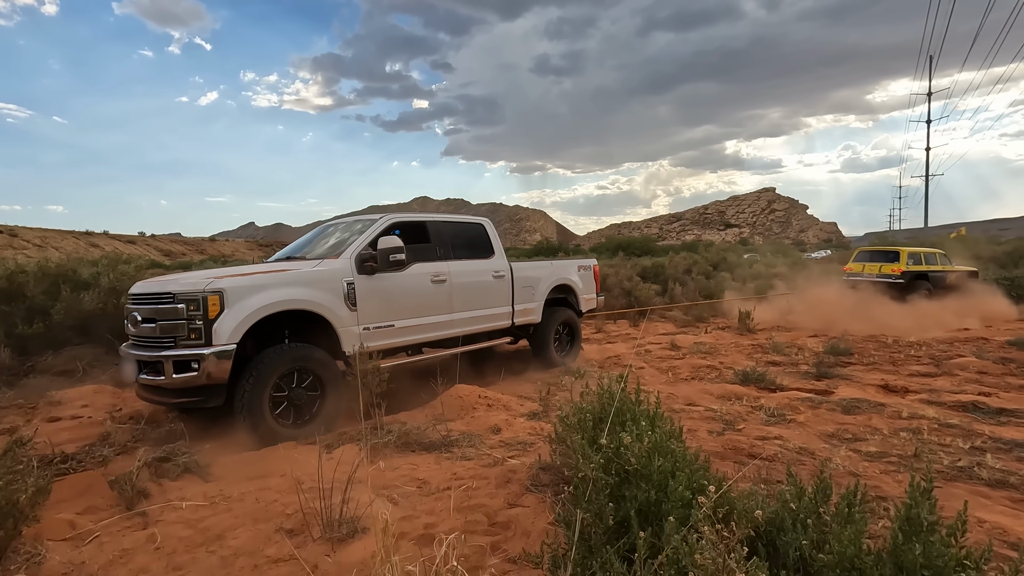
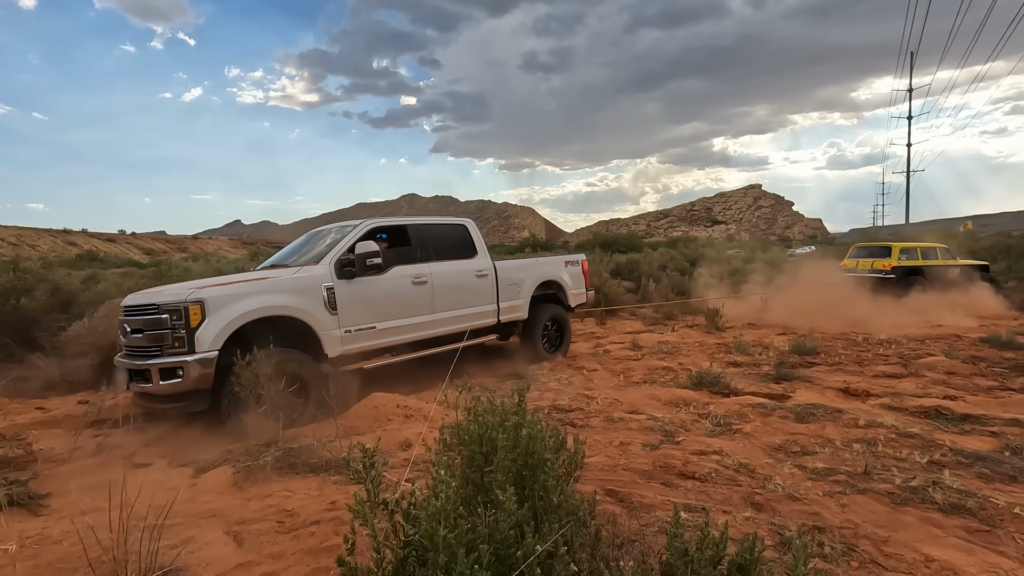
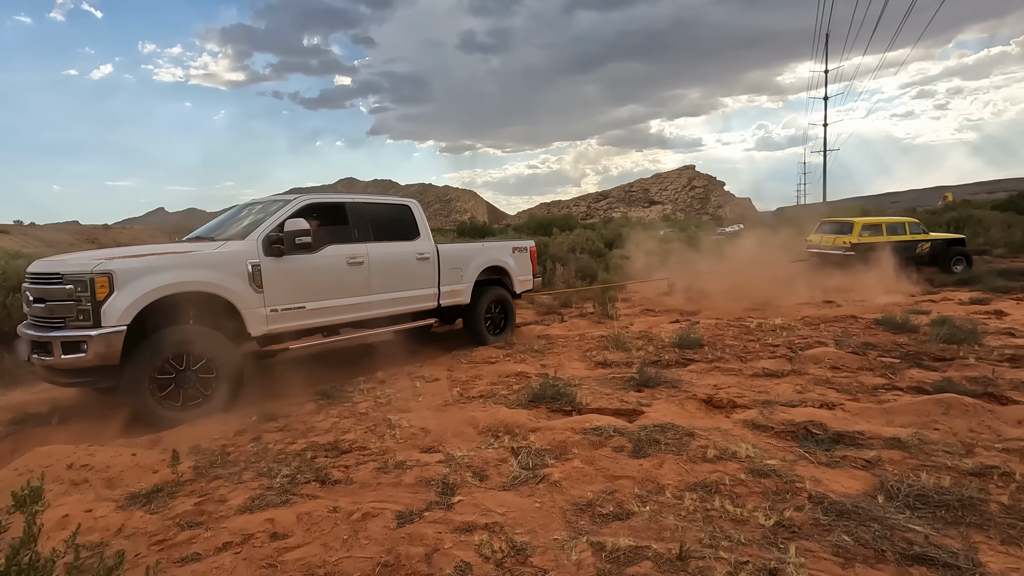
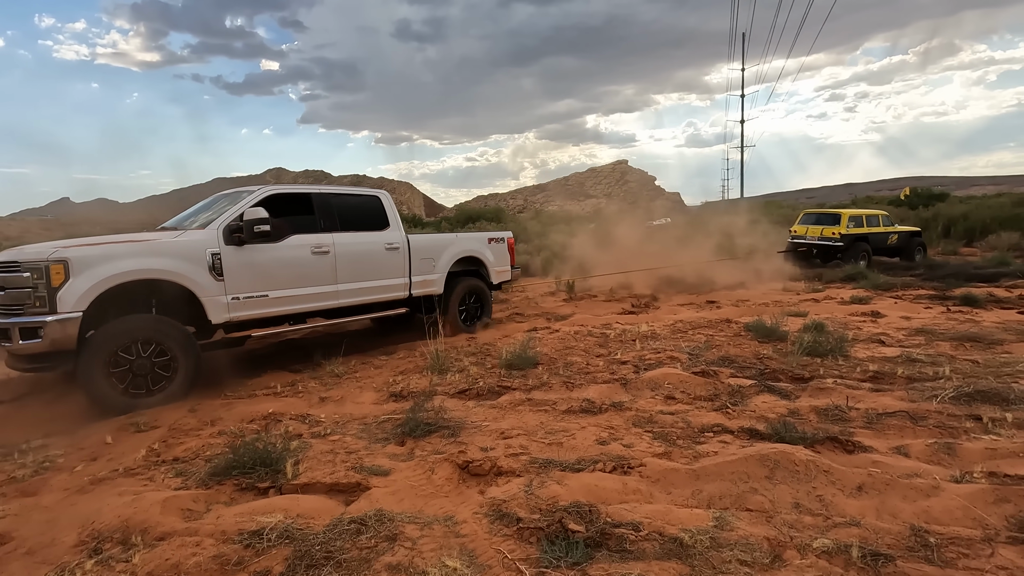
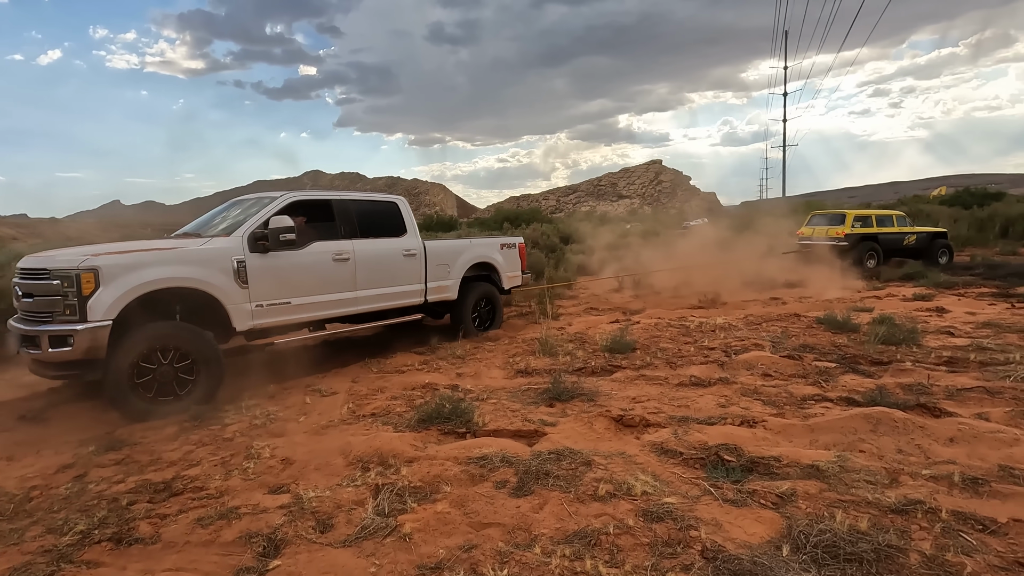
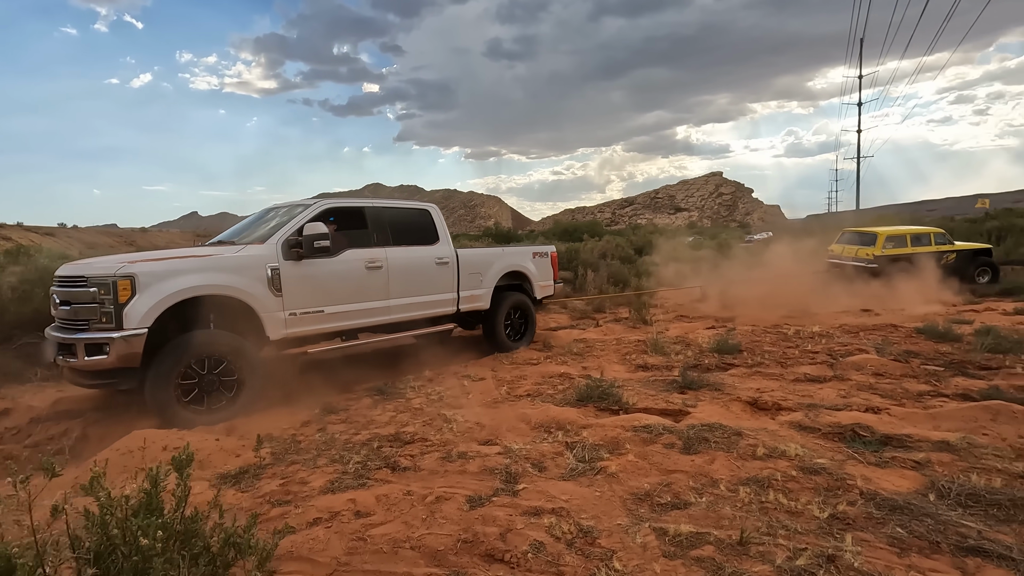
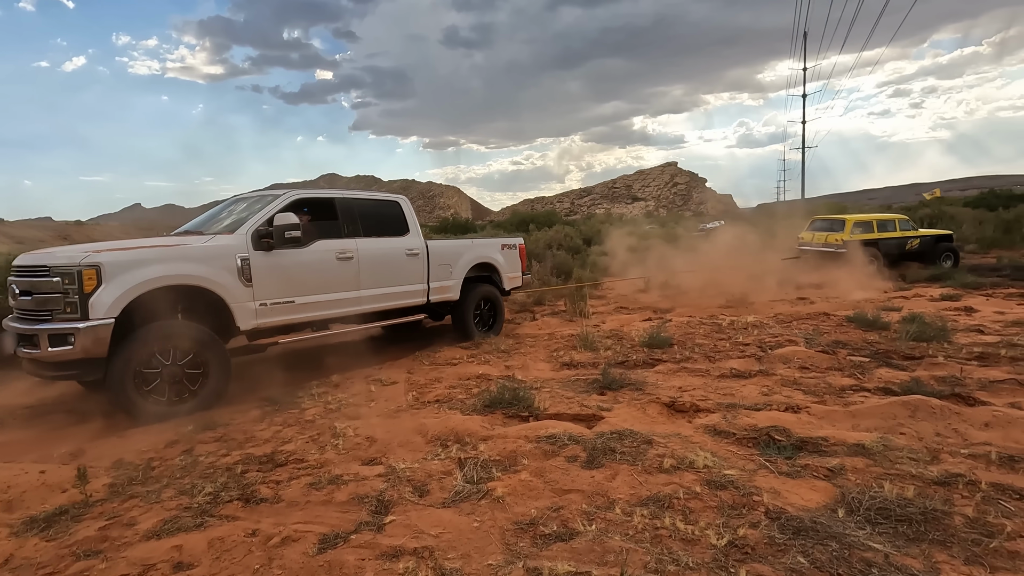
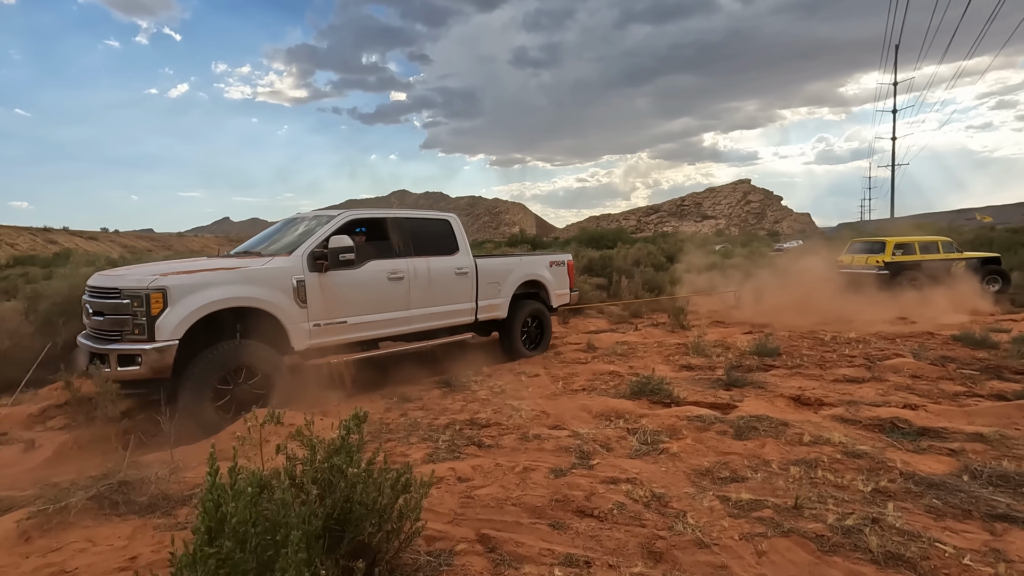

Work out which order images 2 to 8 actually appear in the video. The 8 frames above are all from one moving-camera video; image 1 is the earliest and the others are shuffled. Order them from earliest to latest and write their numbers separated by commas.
2, 8, 6, 3, 7, 5, 4
